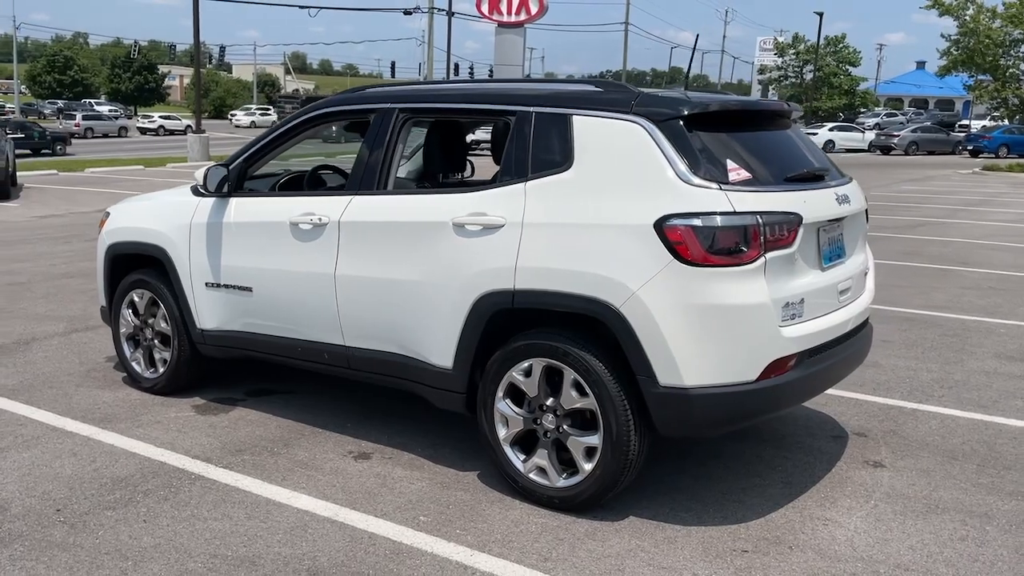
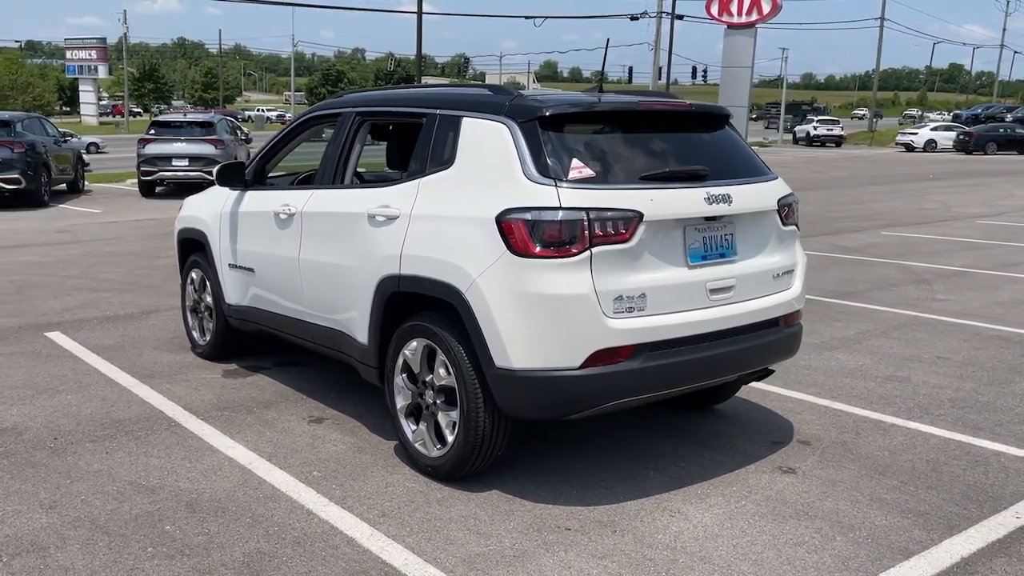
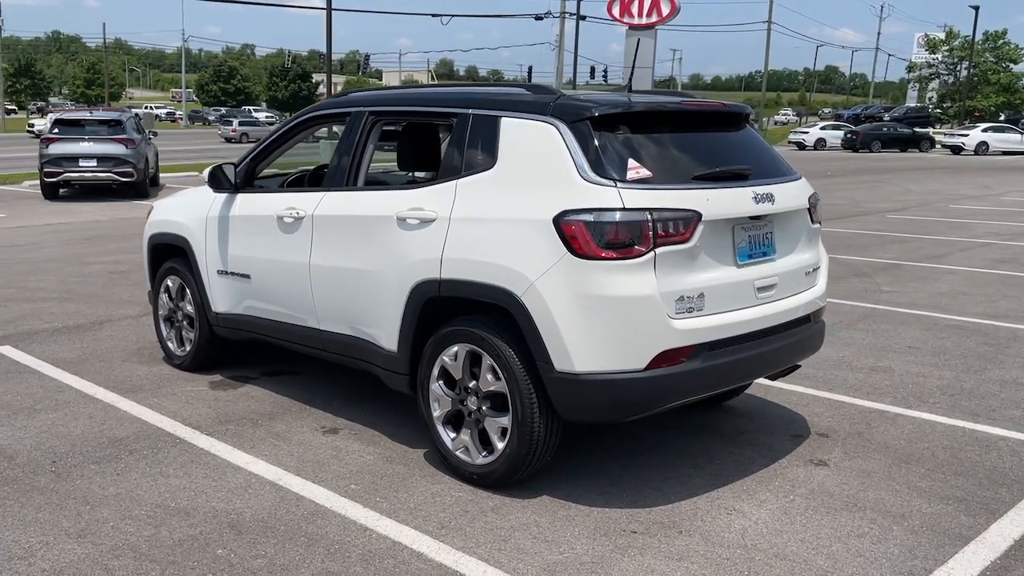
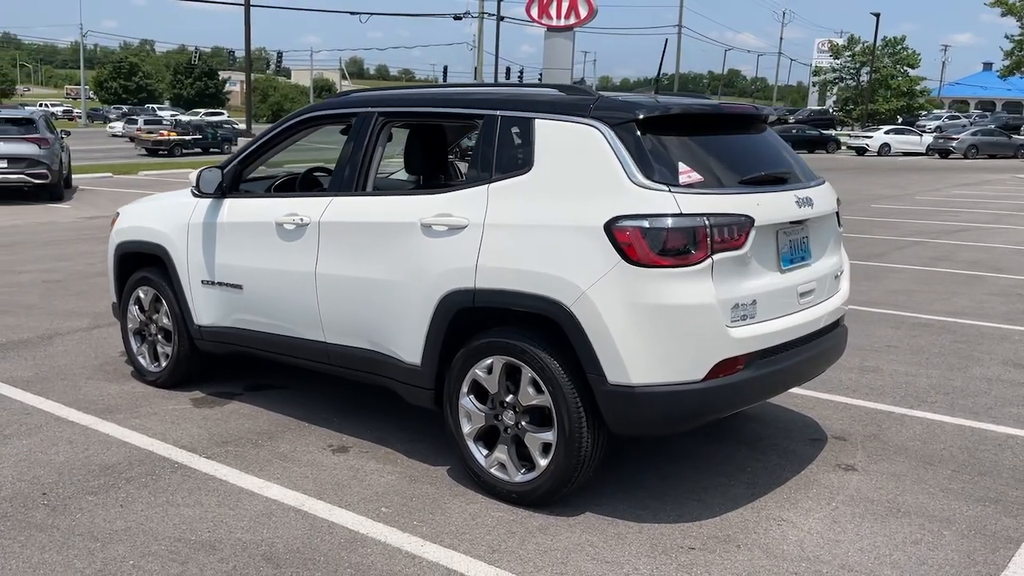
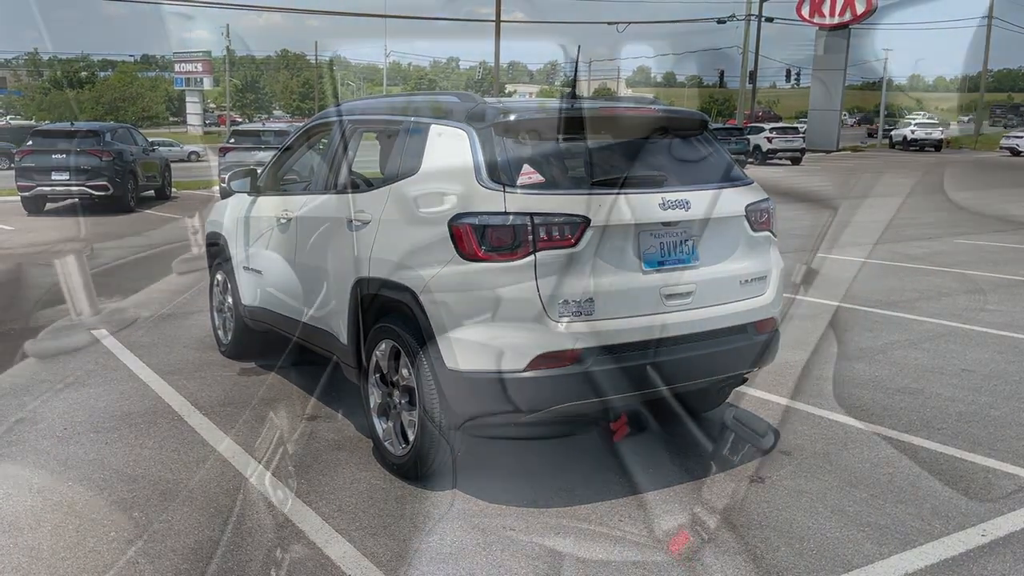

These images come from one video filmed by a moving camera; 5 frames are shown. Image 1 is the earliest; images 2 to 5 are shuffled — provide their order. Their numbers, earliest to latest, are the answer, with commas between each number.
4, 3, 2, 5
